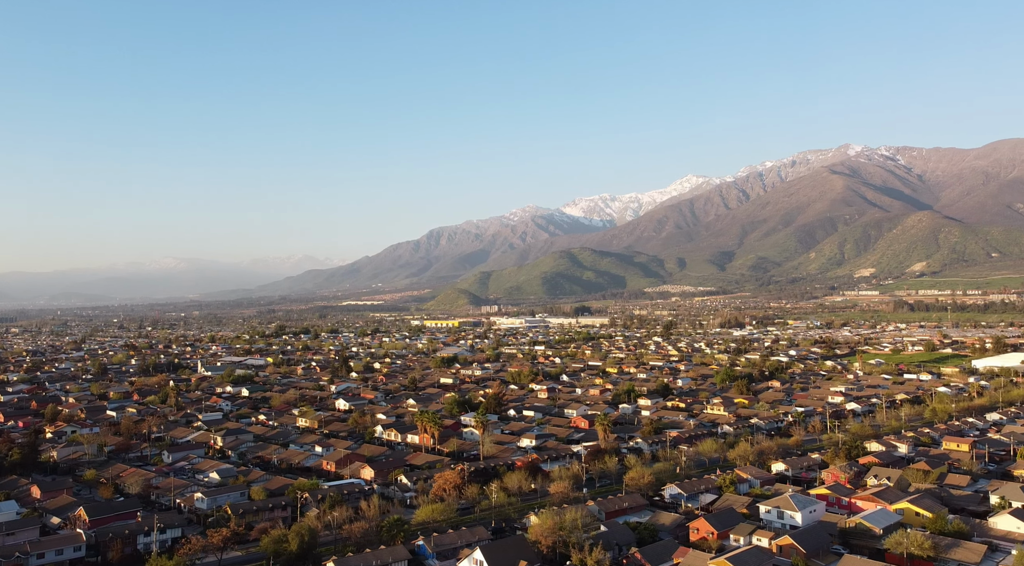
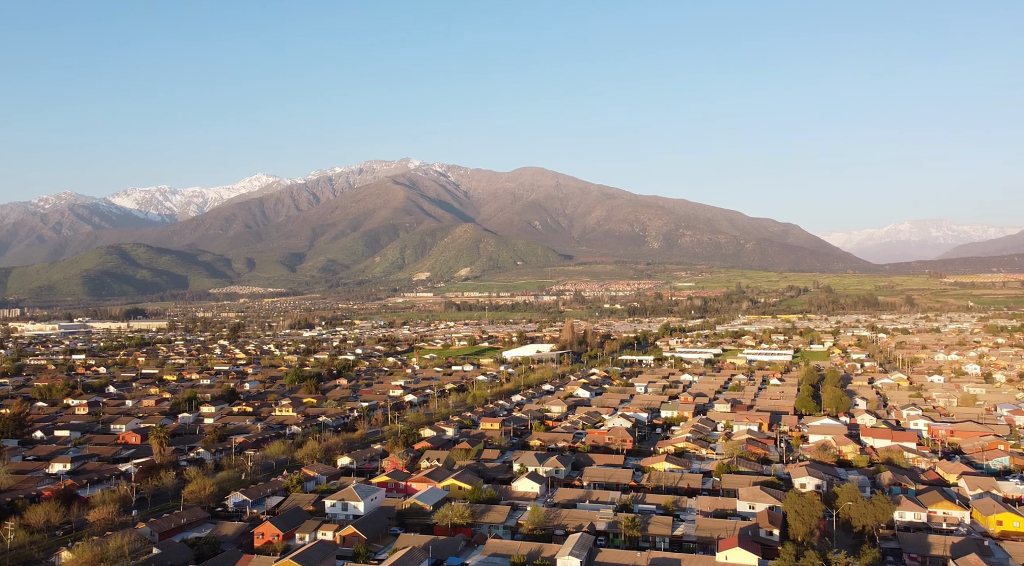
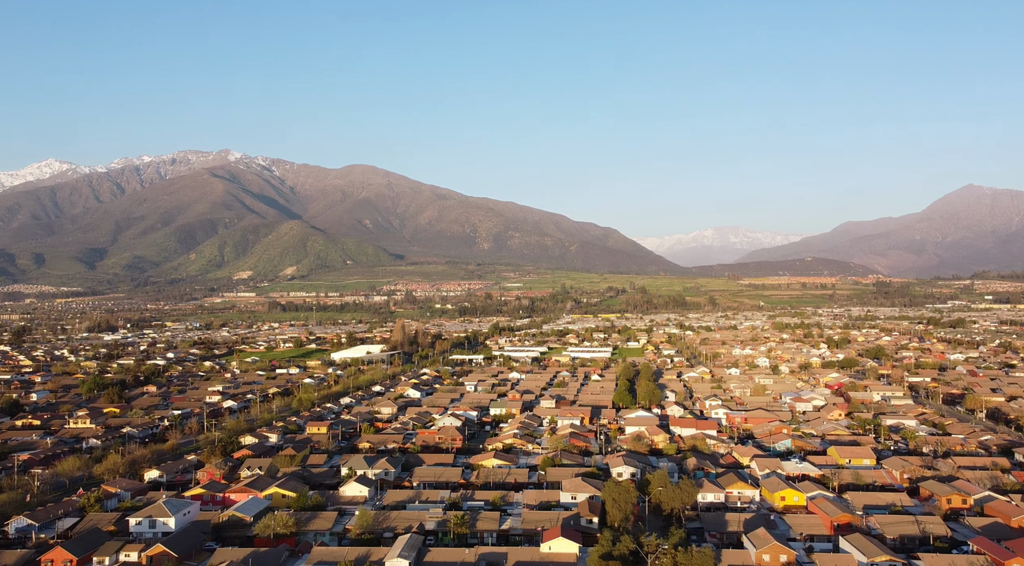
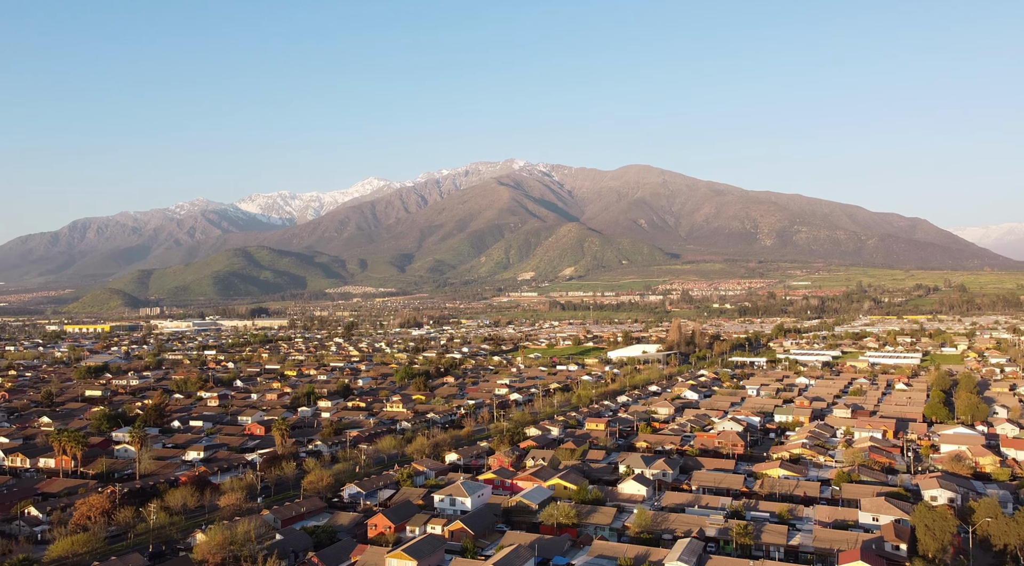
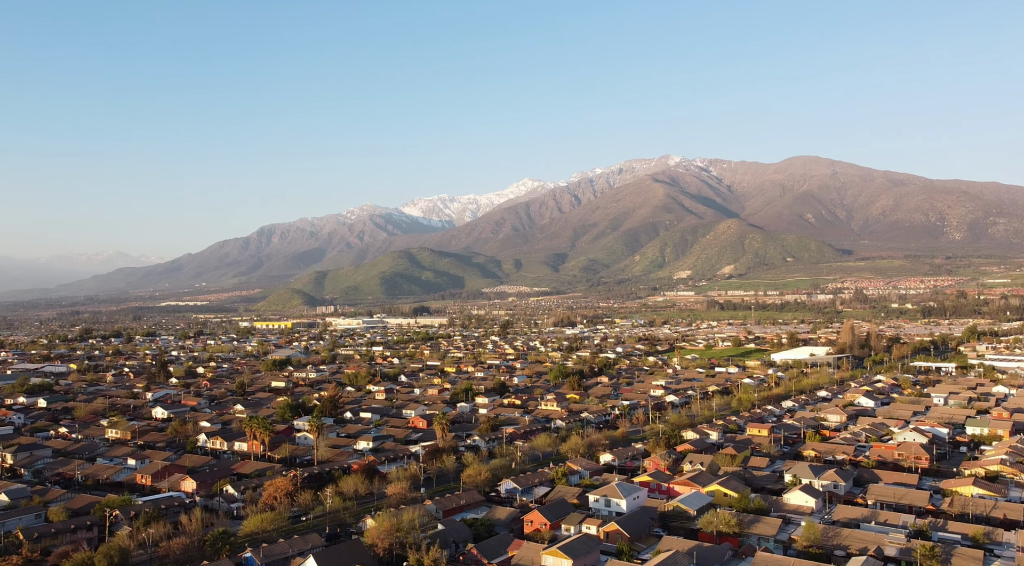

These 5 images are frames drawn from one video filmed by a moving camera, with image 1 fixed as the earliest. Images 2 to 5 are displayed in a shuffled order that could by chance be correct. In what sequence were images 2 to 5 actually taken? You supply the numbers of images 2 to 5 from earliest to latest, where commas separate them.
5, 4, 2, 3
